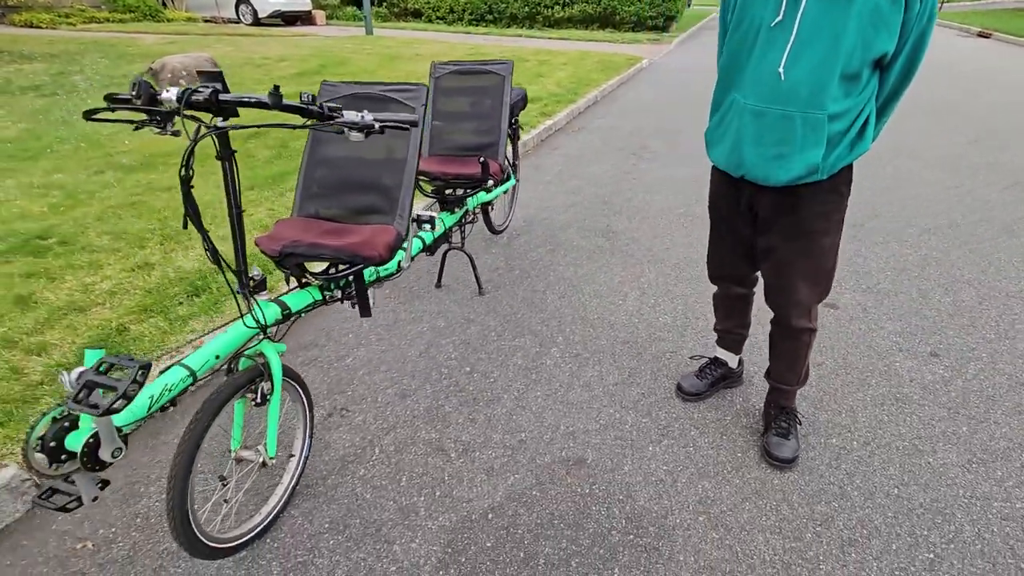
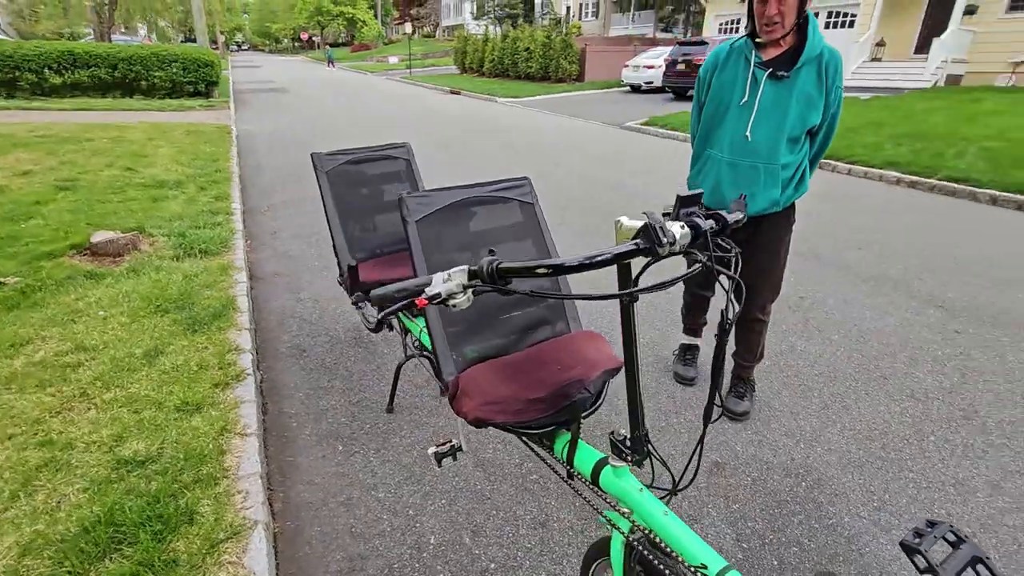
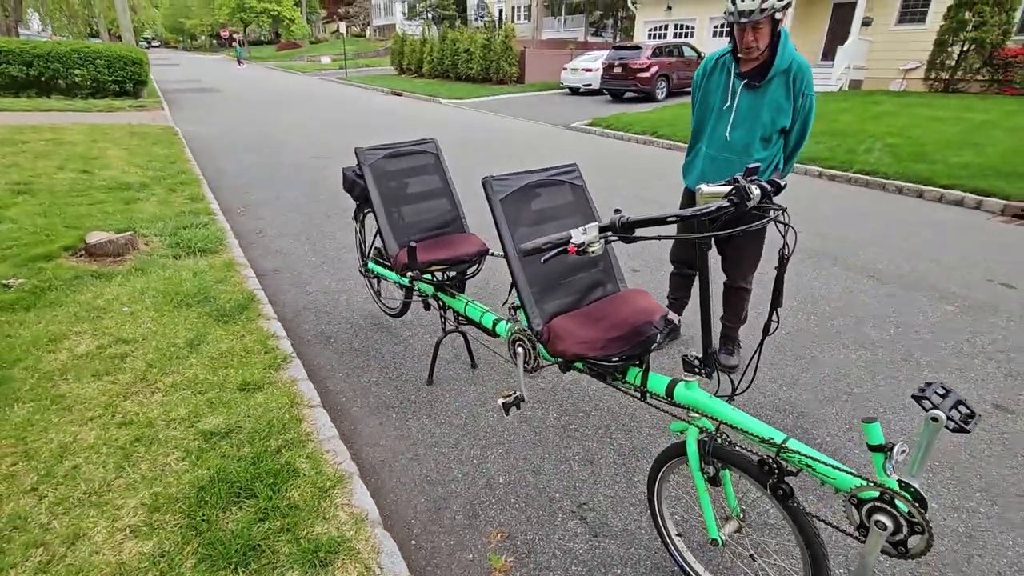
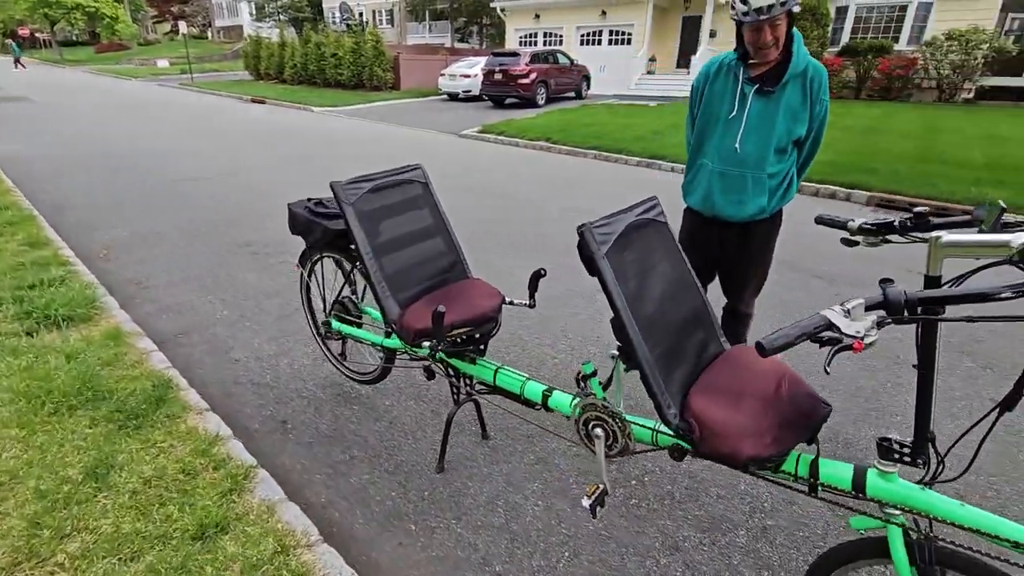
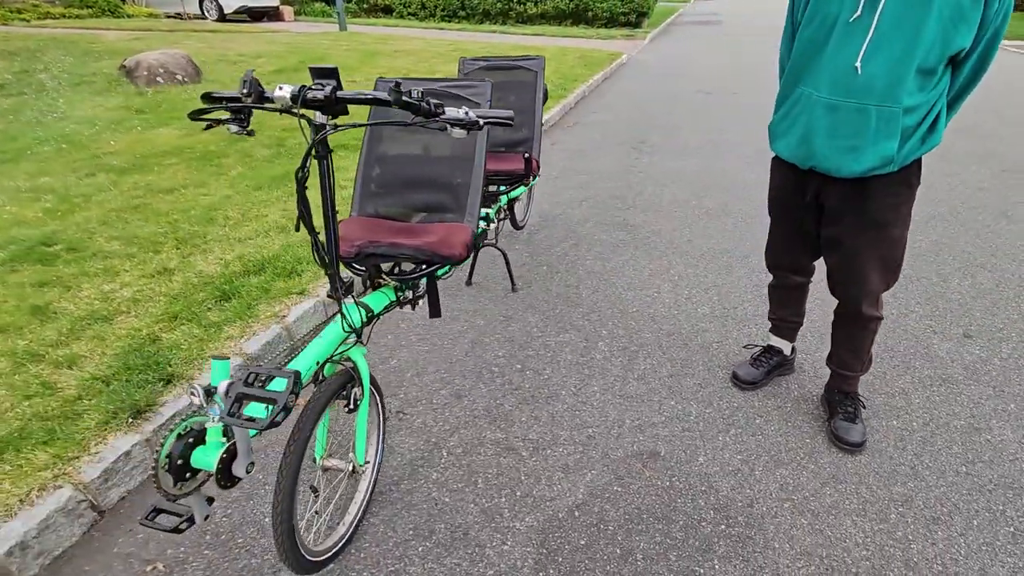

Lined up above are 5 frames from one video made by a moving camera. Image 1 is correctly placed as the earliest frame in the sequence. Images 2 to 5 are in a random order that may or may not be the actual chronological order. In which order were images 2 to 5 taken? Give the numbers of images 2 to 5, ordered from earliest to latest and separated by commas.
5, 2, 3, 4
